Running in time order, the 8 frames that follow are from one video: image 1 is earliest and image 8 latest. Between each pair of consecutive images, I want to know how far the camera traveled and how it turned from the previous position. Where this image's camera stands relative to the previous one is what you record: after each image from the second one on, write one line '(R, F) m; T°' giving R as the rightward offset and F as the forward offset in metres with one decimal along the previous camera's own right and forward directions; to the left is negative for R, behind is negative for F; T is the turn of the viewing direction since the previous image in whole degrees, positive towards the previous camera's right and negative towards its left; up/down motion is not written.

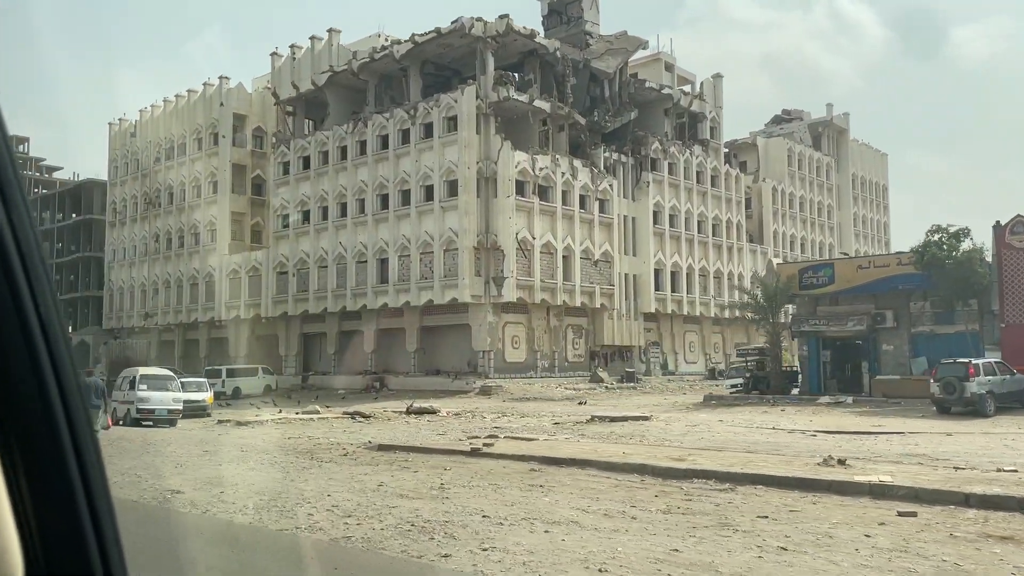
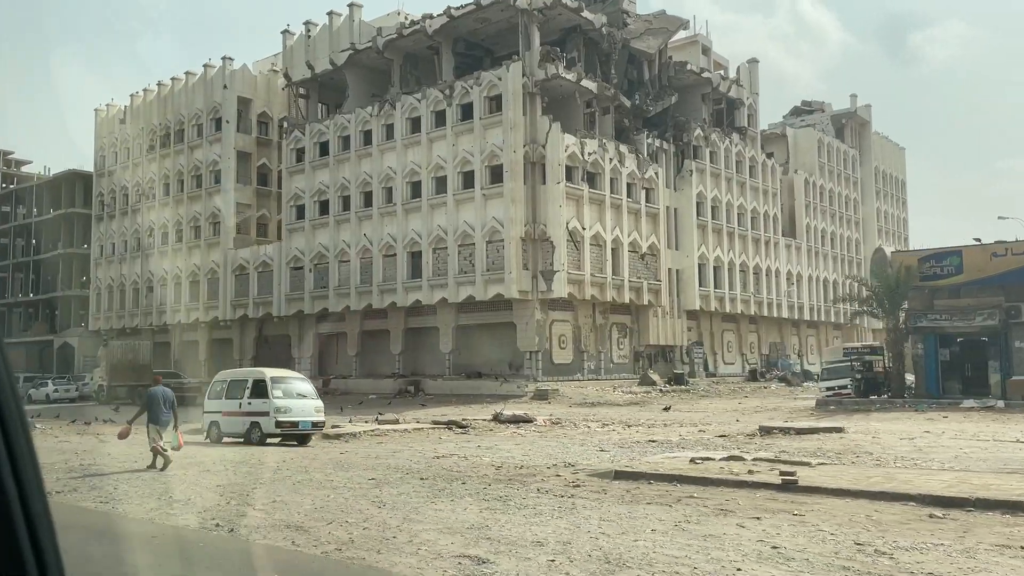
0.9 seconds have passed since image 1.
(-3.8, +3.4) m; +2°
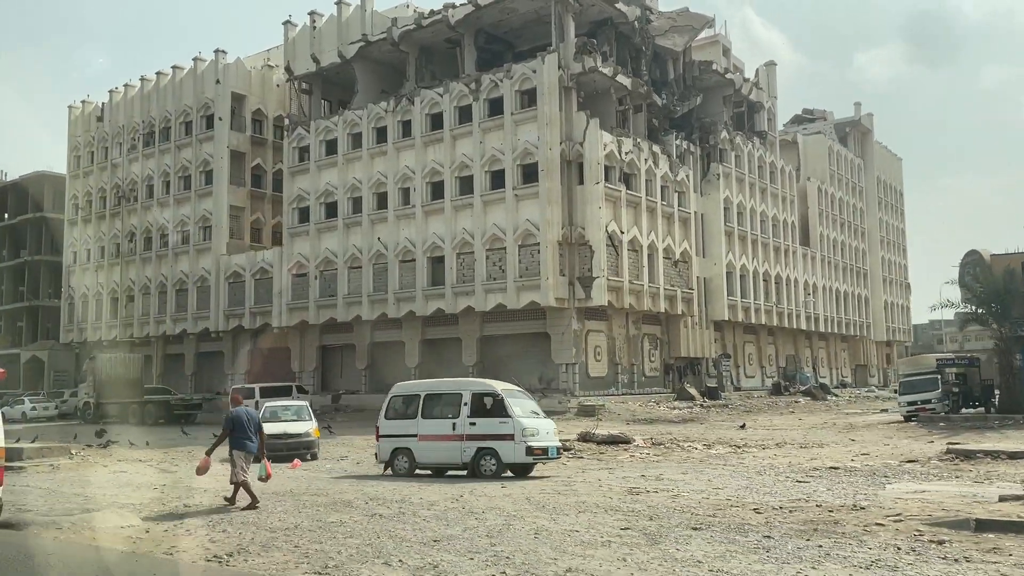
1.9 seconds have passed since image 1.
(-3.3, +2.7) m; +3°
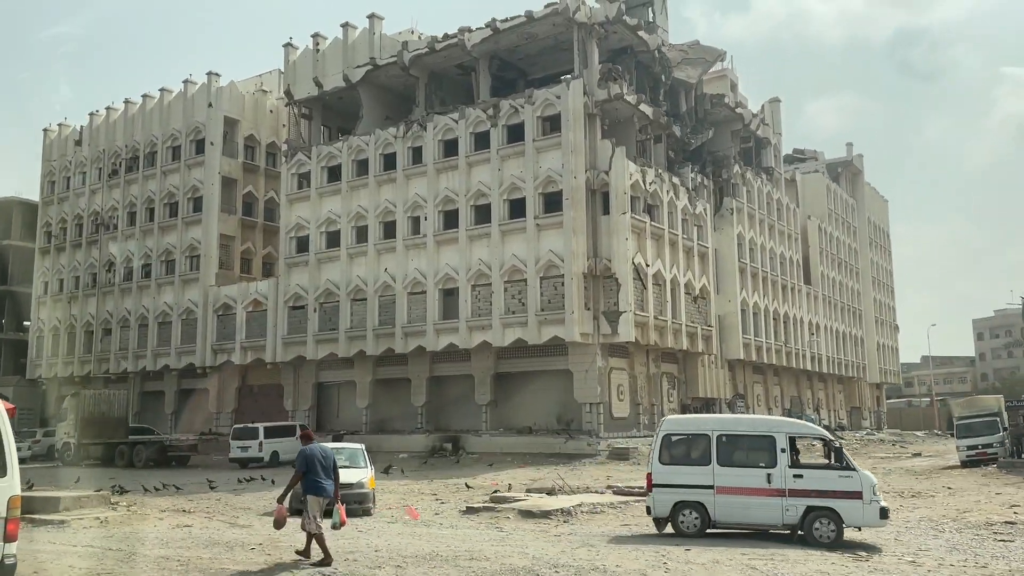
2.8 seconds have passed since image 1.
(-2.5, +1.9) m; +3°
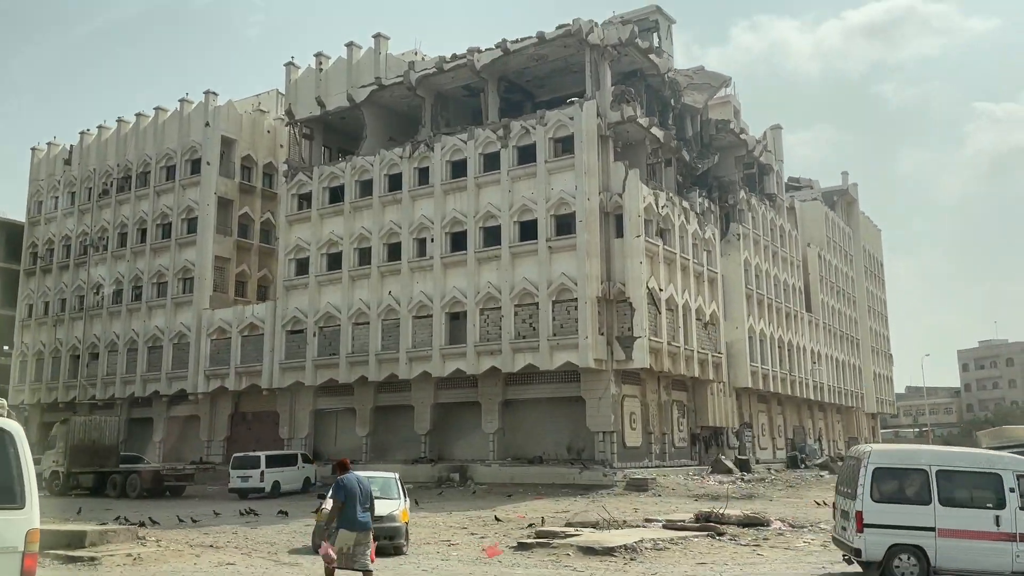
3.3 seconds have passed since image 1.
(-1.2, +0.9) m; +1°
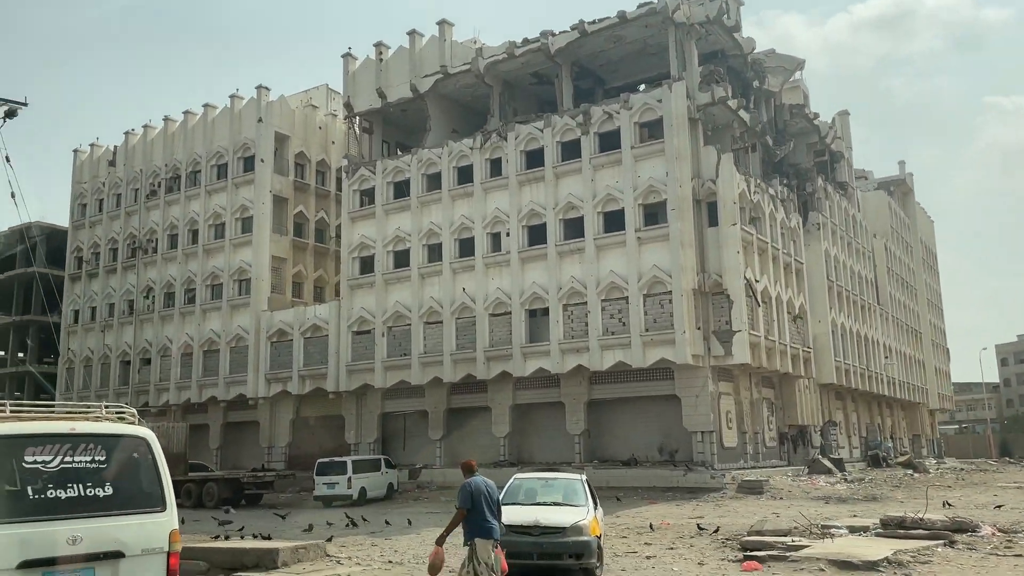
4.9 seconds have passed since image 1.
(-2.9, +1.6) m; -1°
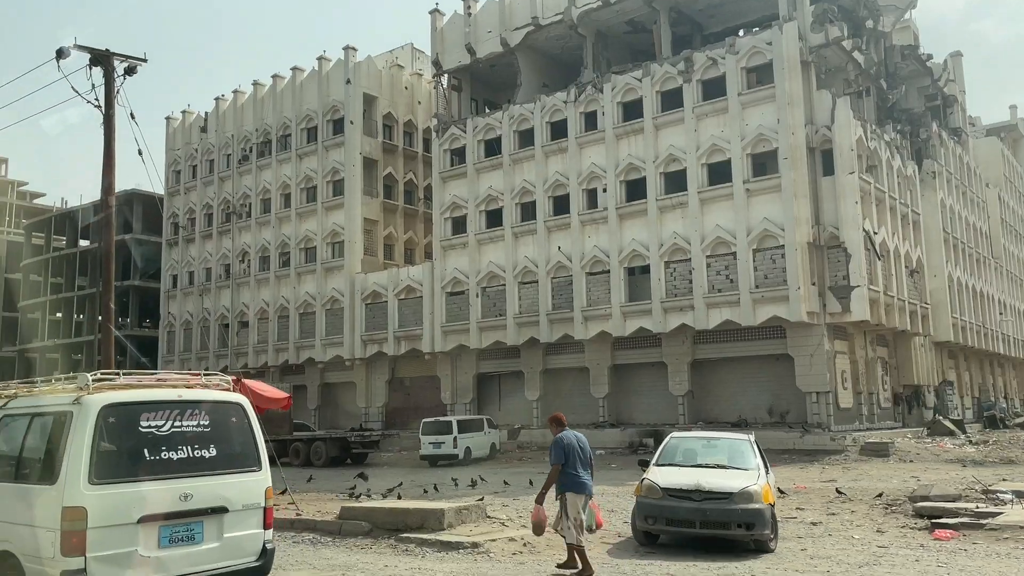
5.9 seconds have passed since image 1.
(-1.1, +0.7) m; -5°
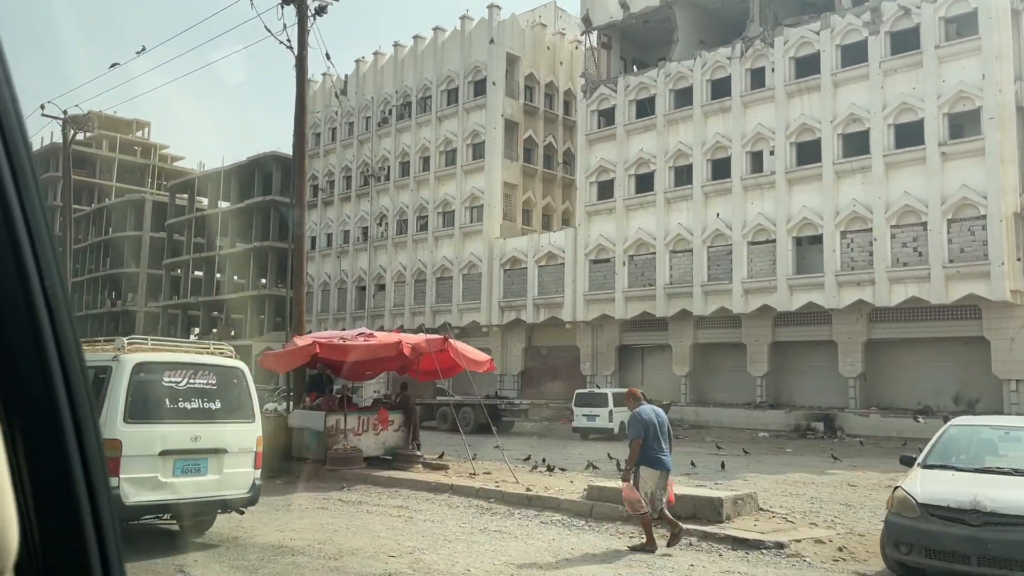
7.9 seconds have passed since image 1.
(-1.9, +1.3) m; -7°
